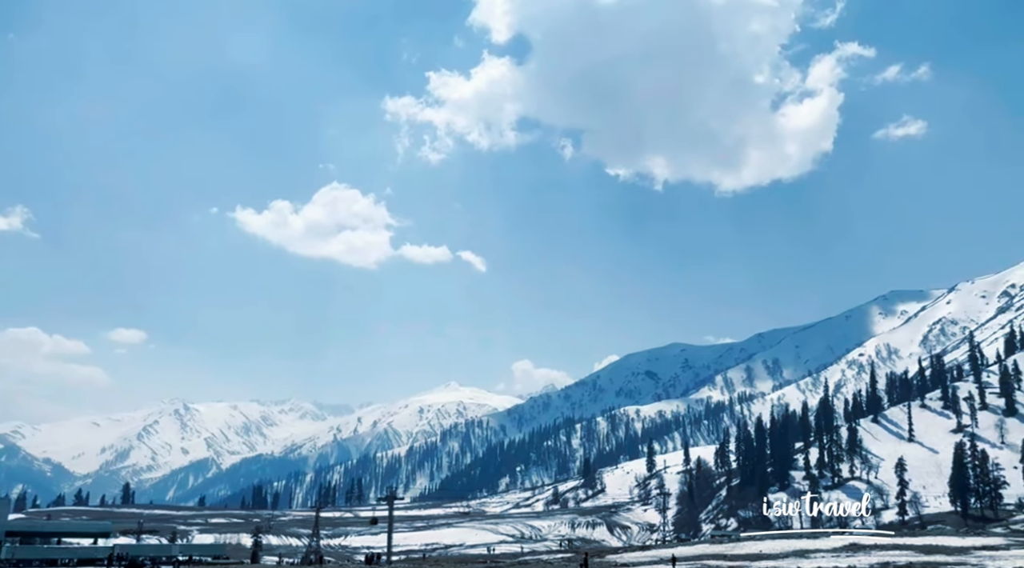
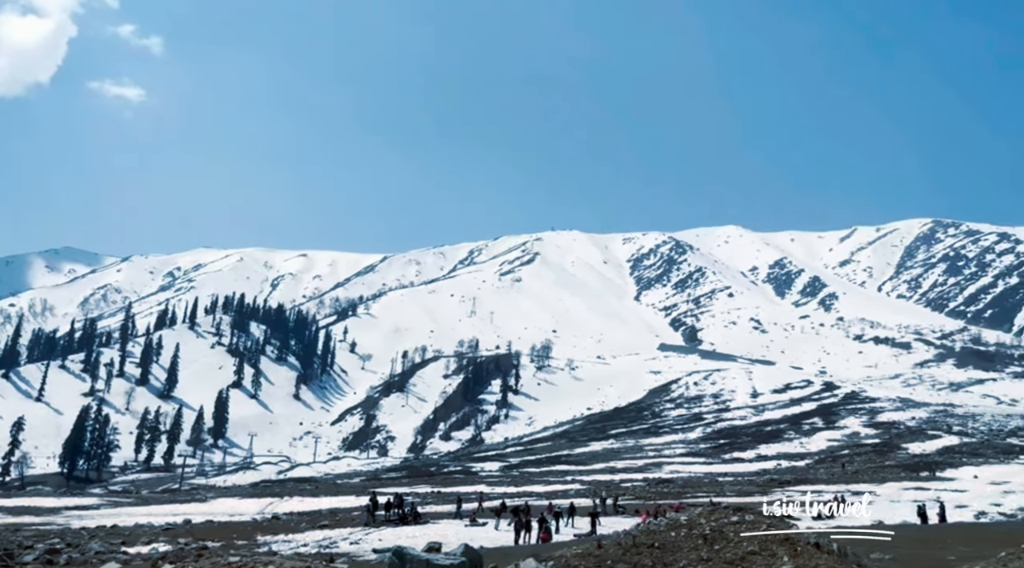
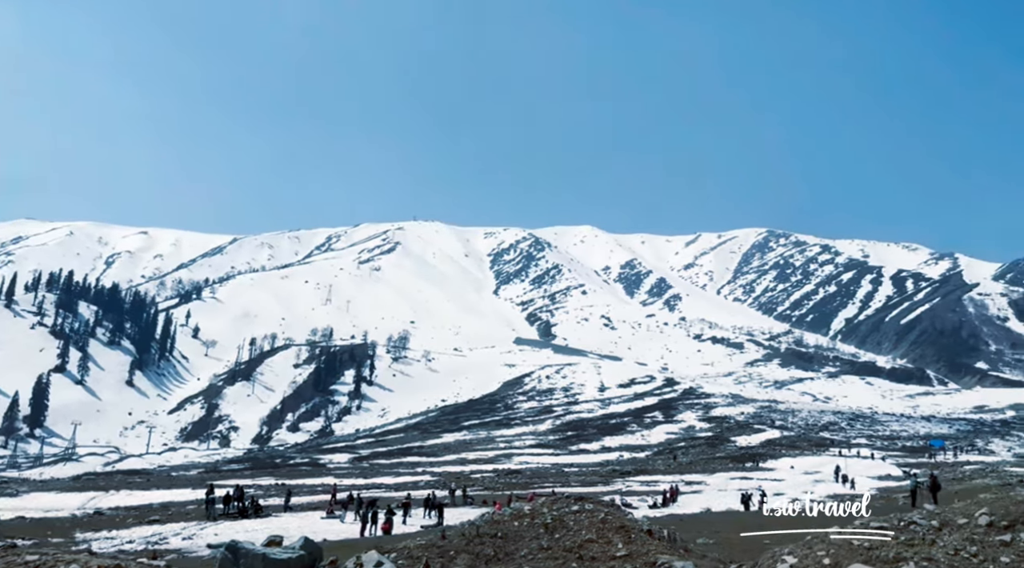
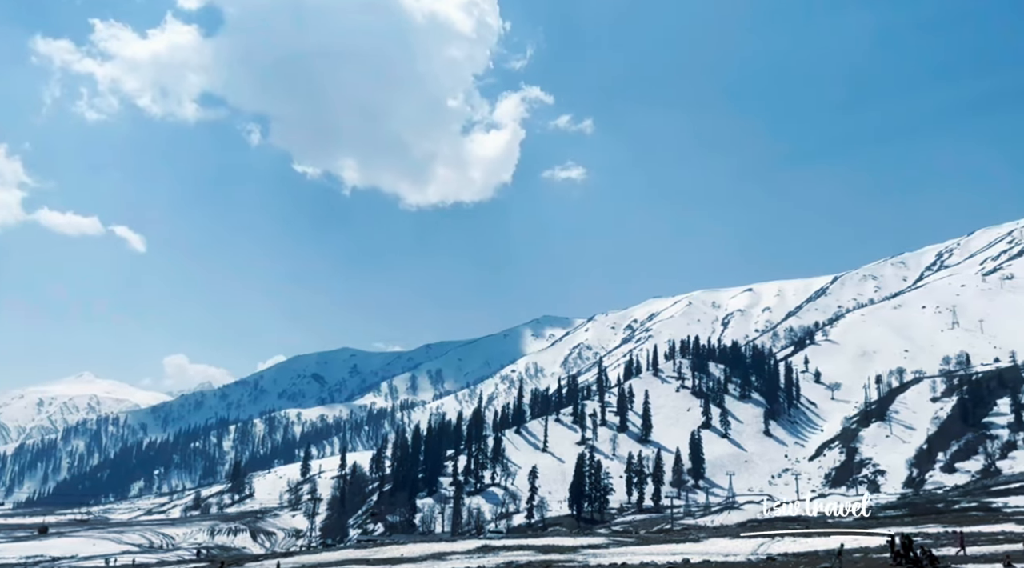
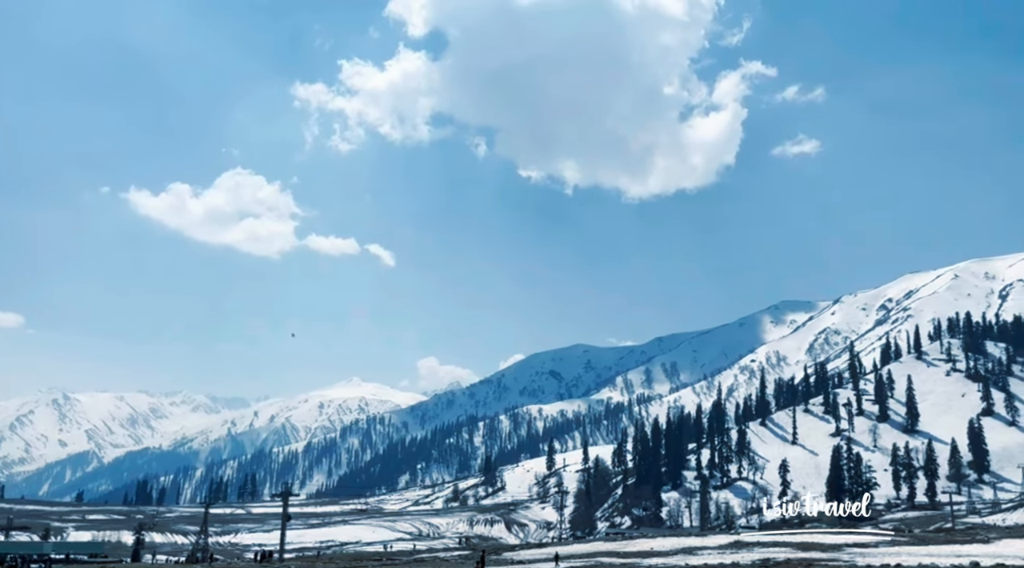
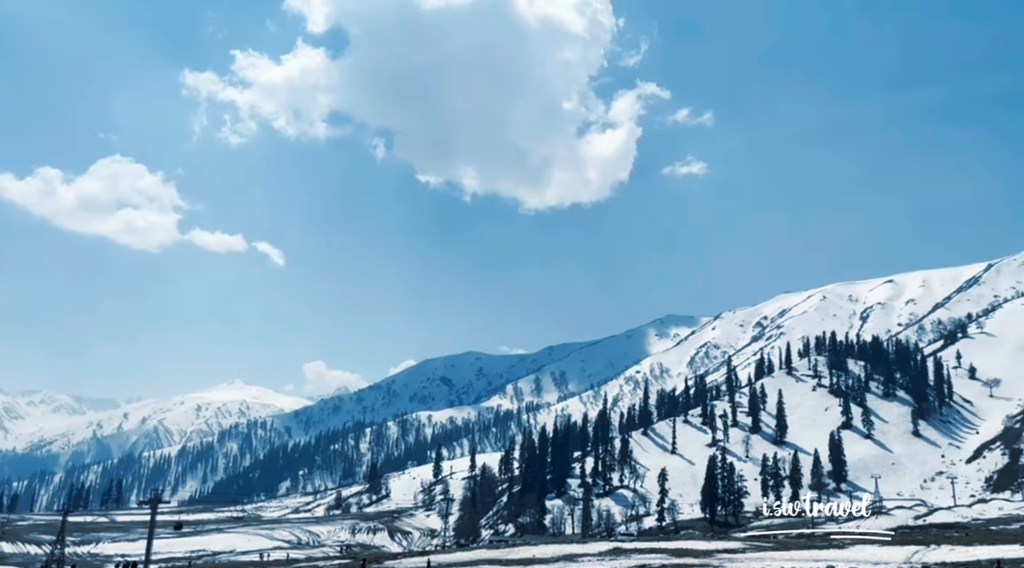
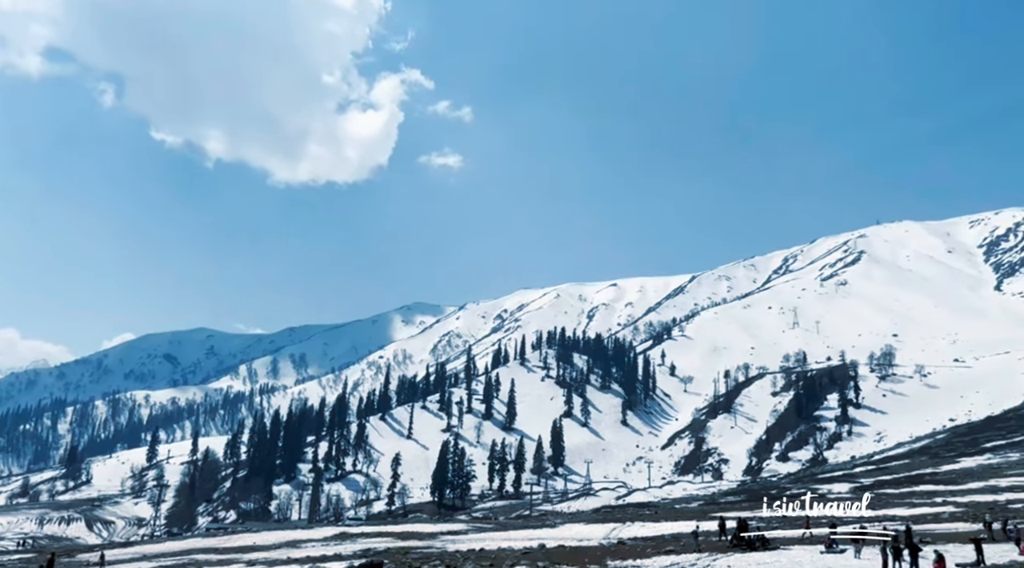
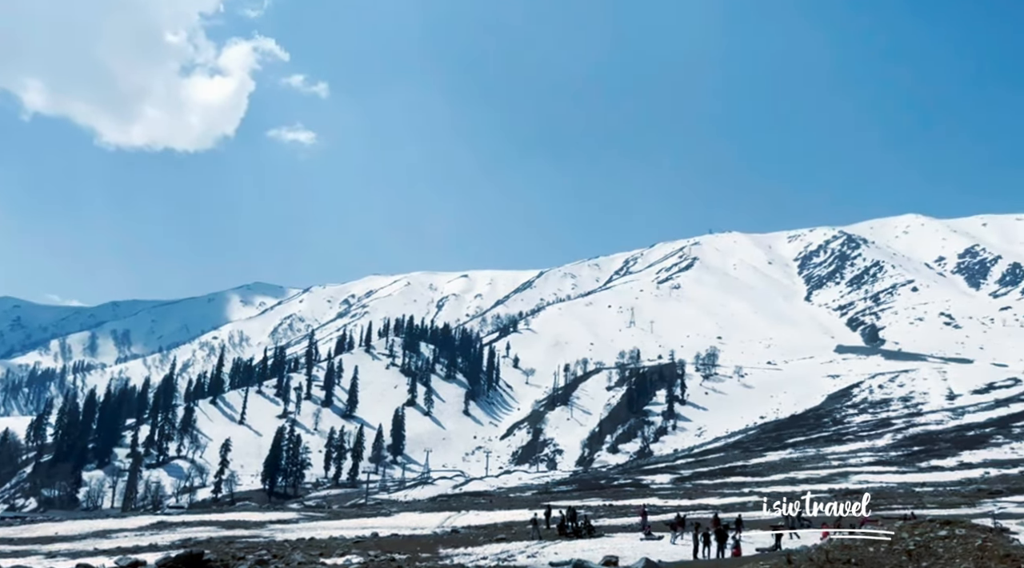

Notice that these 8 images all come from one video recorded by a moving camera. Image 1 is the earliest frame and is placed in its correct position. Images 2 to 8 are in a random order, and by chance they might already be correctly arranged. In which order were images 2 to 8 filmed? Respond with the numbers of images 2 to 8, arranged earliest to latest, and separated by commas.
5, 6, 4, 7, 8, 2, 3
